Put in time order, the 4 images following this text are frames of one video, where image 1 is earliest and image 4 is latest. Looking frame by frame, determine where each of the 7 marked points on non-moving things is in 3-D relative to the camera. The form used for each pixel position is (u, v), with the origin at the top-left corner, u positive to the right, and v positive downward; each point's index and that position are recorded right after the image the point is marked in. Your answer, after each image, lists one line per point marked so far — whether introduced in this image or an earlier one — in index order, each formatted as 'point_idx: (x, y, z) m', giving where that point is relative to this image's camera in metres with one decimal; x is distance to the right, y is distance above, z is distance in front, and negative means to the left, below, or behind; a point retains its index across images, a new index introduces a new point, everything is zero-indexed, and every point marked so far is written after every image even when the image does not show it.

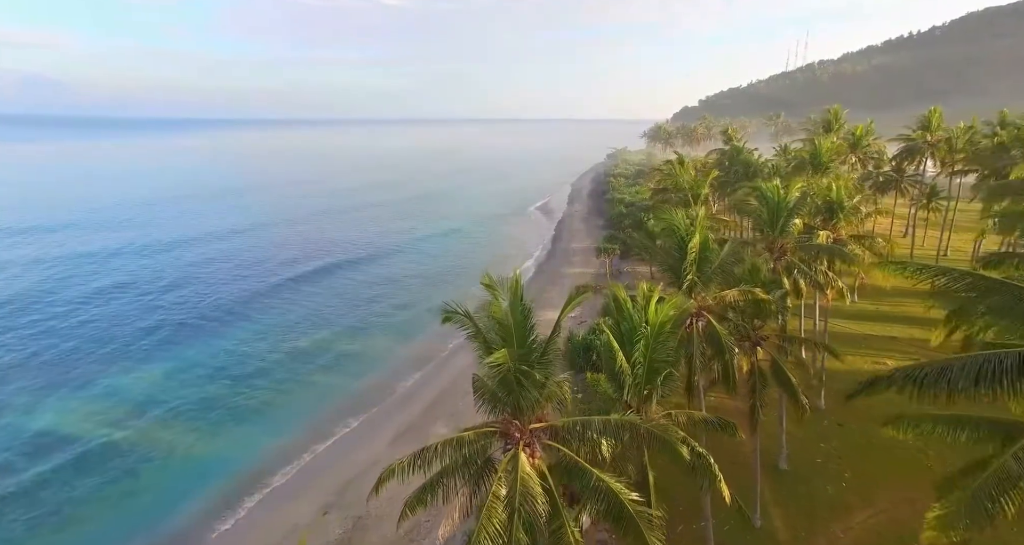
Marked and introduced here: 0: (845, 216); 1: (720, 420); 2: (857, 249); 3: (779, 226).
0: (+12.0, +2.0, +20.0) m
1: (+4.2, -3.1, +11.3) m
2: (+12.3, +0.8, +19.8) m
3: (+8.8, +1.5, +18.2) m
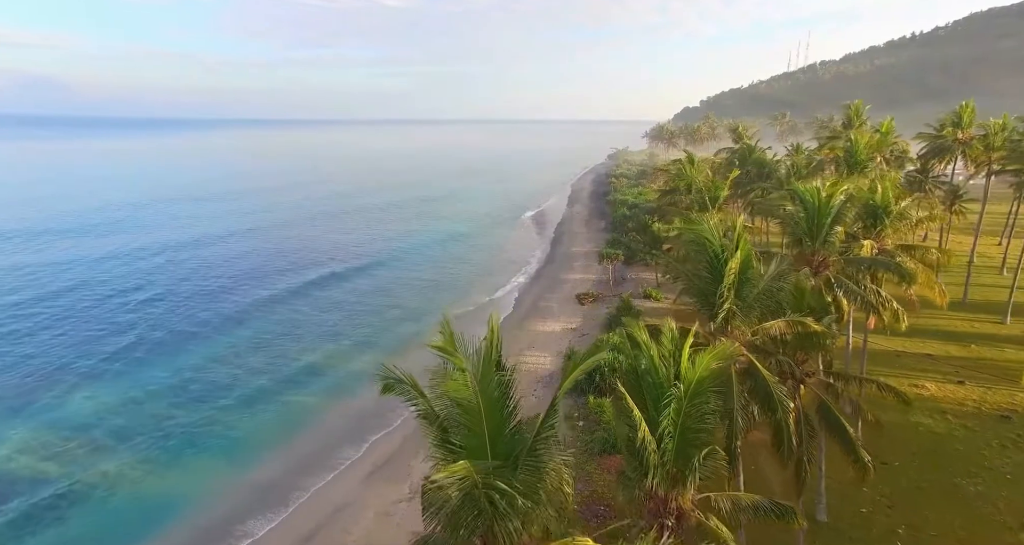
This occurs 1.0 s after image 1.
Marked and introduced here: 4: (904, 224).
0: (+11.7, +1.5, +17.1) m
1: (+4.0, -3.5, +8.4) m
2: (+12.1, +0.3, +16.9) m
3: (+8.5, +1.0, +15.3) m
4: (+12.6, +1.5, +17.7) m
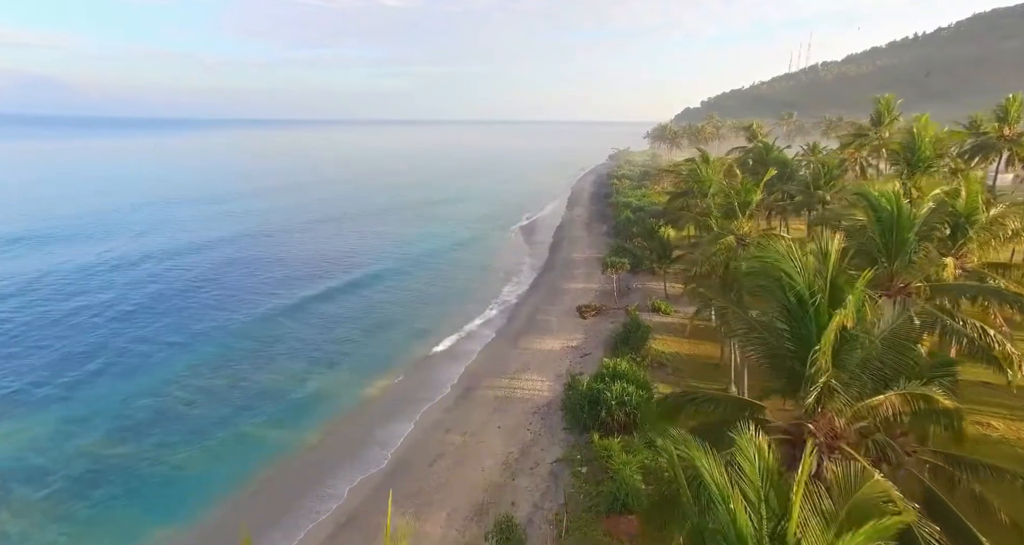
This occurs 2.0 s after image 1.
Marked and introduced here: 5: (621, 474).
0: (+11.4, +0.9, +13.6) m
1: (+3.7, -4.2, +4.8) m
2: (+11.8, -0.3, +13.4) m
3: (+8.2, +0.4, +11.7) m
4: (+12.2, +0.9, +14.1) m
5: (+3.6, -6.6, +18.1) m
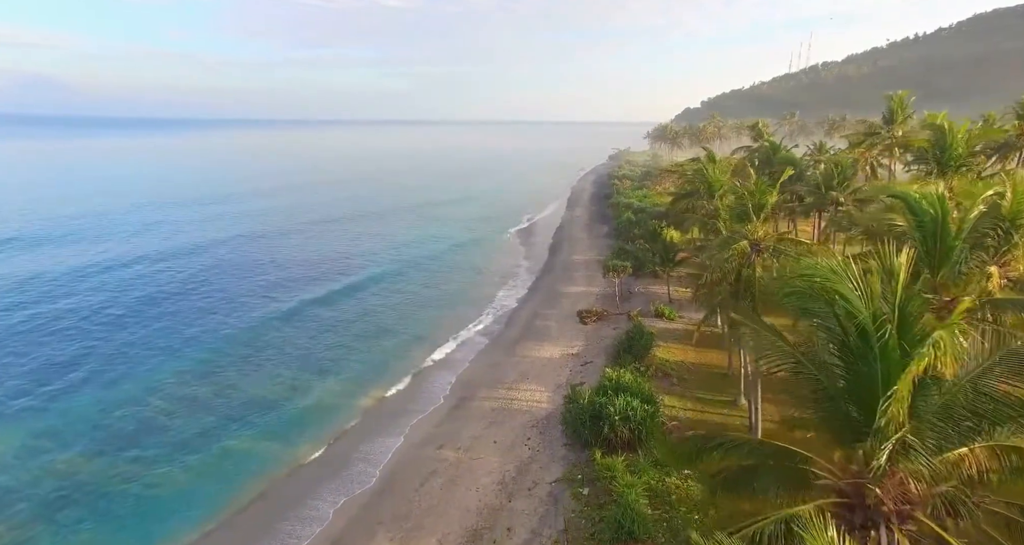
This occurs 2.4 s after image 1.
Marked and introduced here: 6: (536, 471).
0: (+11.3, +0.7, +12.2) m
1: (+3.5, -4.4, +3.5) m
2: (+11.6, -0.5, +12.0) m
3: (+8.1, +0.1, +10.4) m
4: (+12.1, +0.7, +12.8) m
5: (+3.4, -6.8, +16.7) m
6: (+0.9, -7.2, +20.0) m
